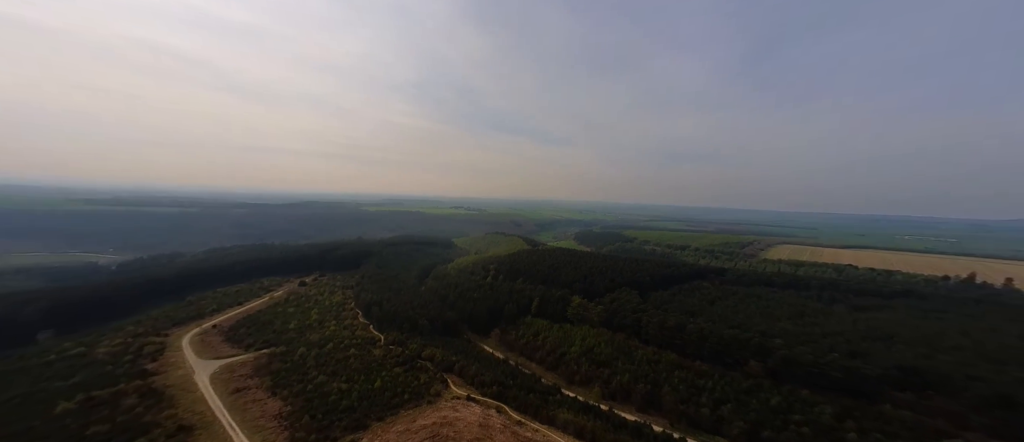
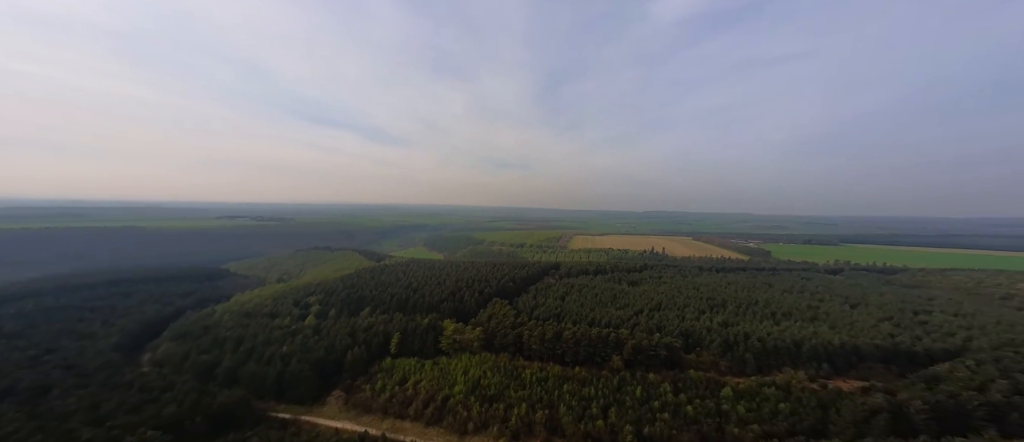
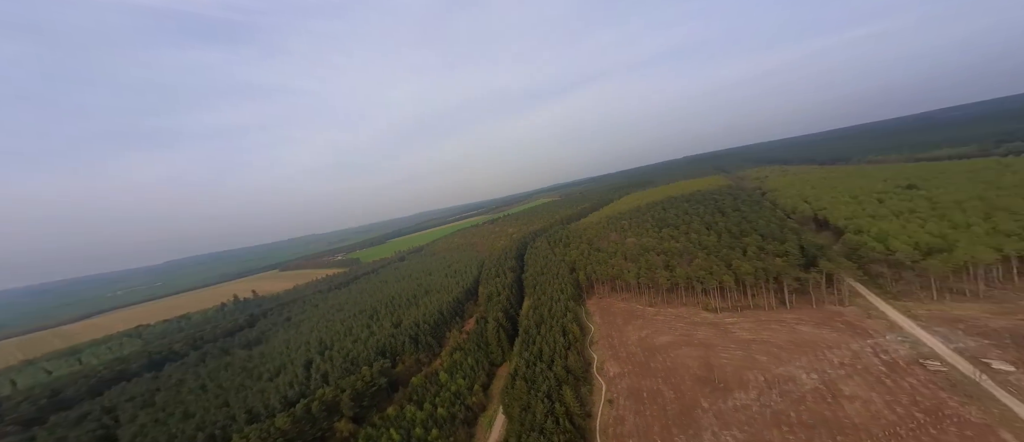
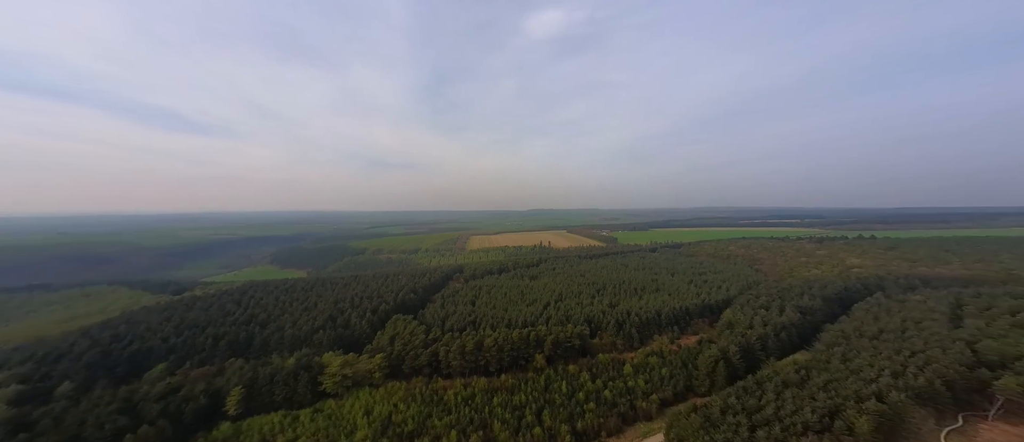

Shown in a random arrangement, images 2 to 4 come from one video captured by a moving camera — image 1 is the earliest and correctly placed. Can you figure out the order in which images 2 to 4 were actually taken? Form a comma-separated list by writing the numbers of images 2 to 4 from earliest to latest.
2, 4, 3
